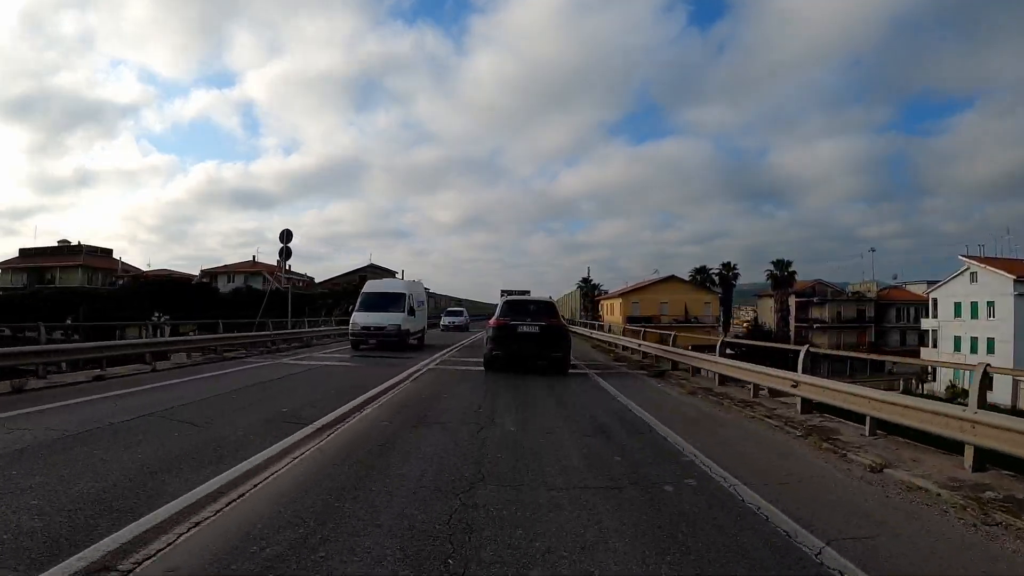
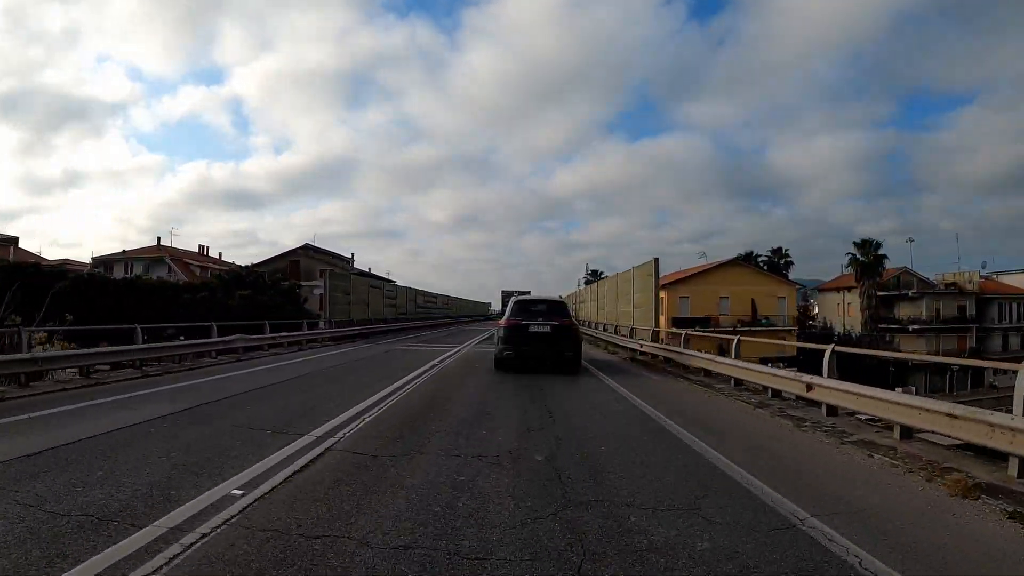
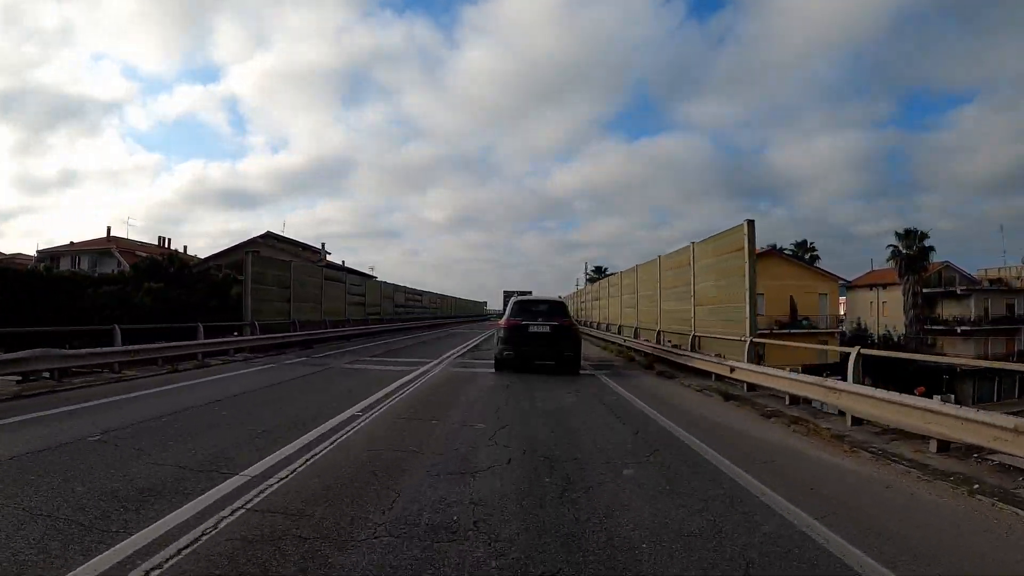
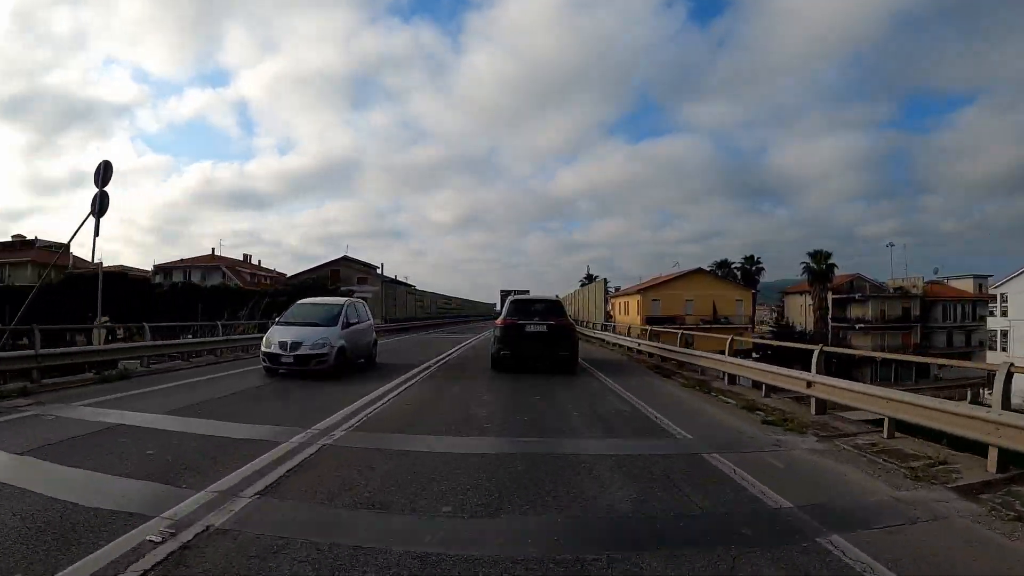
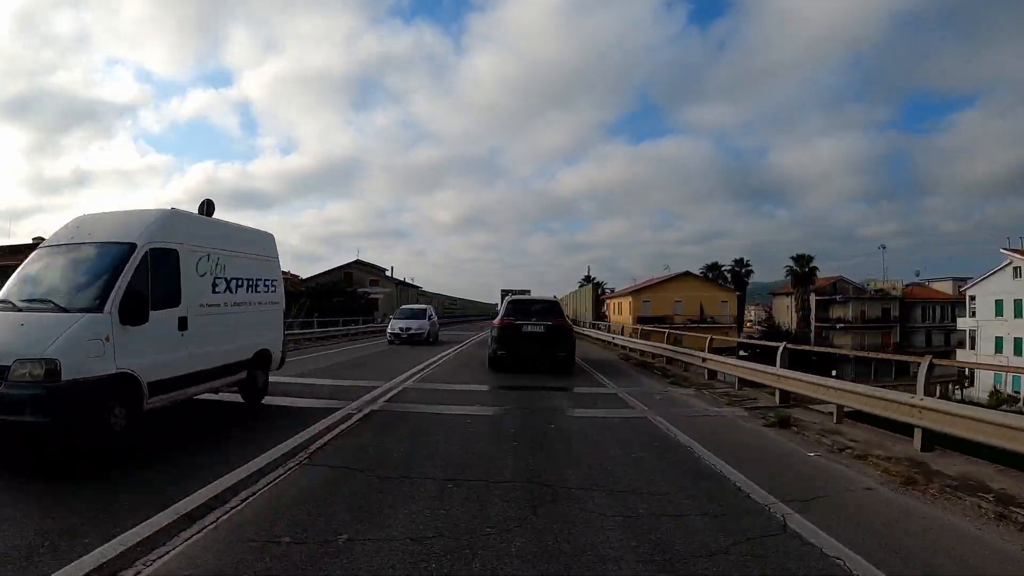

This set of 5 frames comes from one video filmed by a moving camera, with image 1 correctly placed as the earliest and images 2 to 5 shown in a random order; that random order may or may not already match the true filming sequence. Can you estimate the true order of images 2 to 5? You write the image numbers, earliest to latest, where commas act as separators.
5, 4, 2, 3
